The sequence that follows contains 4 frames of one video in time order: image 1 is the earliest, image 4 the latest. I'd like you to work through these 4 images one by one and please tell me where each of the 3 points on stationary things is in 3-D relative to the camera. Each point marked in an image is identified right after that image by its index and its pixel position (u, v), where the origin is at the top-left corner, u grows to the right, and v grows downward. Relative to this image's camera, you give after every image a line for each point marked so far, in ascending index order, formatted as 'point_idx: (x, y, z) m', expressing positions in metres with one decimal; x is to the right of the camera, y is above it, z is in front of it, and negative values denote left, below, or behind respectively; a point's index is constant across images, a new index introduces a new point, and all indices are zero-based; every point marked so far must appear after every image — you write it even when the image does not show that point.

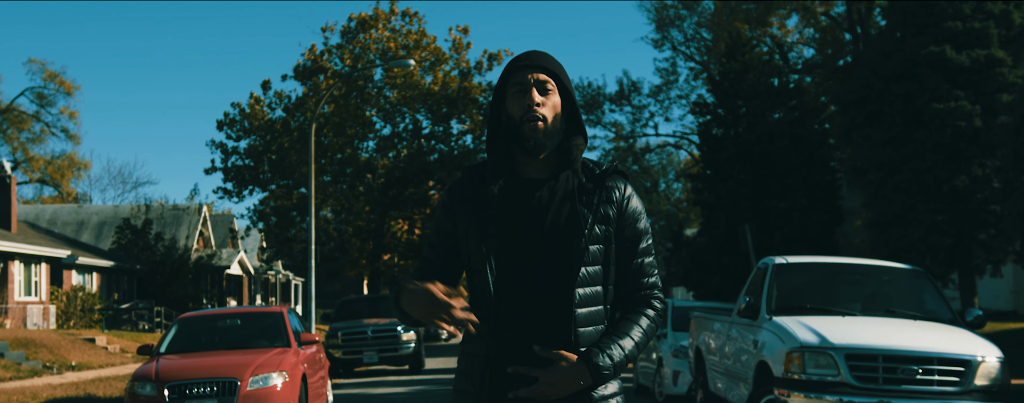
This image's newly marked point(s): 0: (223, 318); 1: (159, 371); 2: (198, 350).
0: (-3.4, -1.4, +12.1) m
1: (-3.7, -1.8, +10.7) m
2: (-3.5, -1.7, +11.5) m
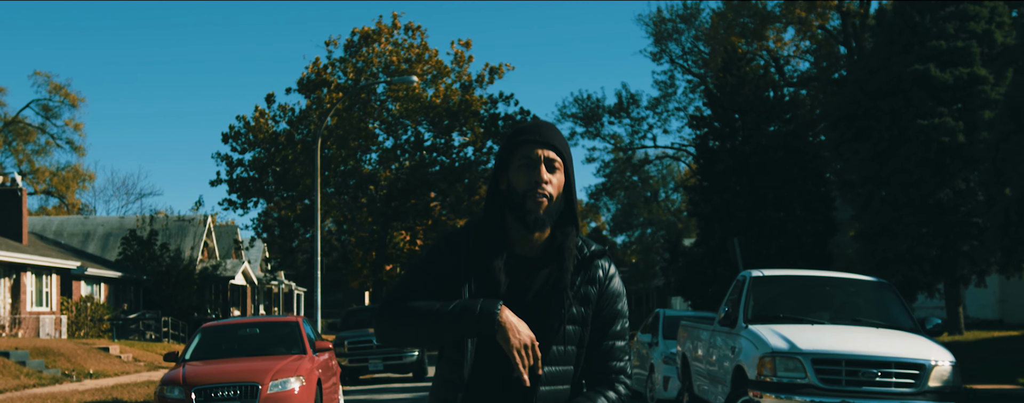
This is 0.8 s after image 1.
0: (-3.4, -1.6, +12.9) m
1: (-3.7, -2.0, +11.5) m
2: (-3.5, -1.9, +12.3) m
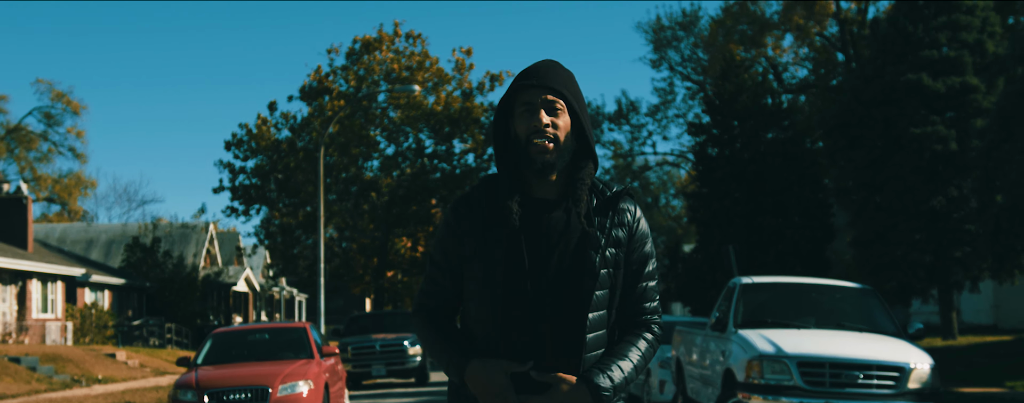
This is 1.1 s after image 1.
0: (-3.4, -1.7, +13.3) m
1: (-3.6, -2.1, +11.9) m
2: (-3.5, -2.0, +12.8) m
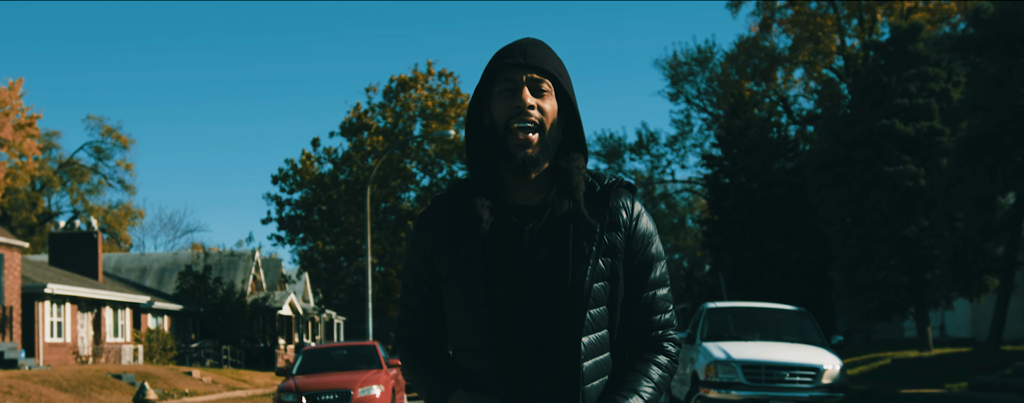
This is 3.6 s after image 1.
0: (-3.0, -2.5, +17.1) m
1: (-3.3, -2.8, +15.7) m
2: (-3.1, -2.7, +16.5) m
